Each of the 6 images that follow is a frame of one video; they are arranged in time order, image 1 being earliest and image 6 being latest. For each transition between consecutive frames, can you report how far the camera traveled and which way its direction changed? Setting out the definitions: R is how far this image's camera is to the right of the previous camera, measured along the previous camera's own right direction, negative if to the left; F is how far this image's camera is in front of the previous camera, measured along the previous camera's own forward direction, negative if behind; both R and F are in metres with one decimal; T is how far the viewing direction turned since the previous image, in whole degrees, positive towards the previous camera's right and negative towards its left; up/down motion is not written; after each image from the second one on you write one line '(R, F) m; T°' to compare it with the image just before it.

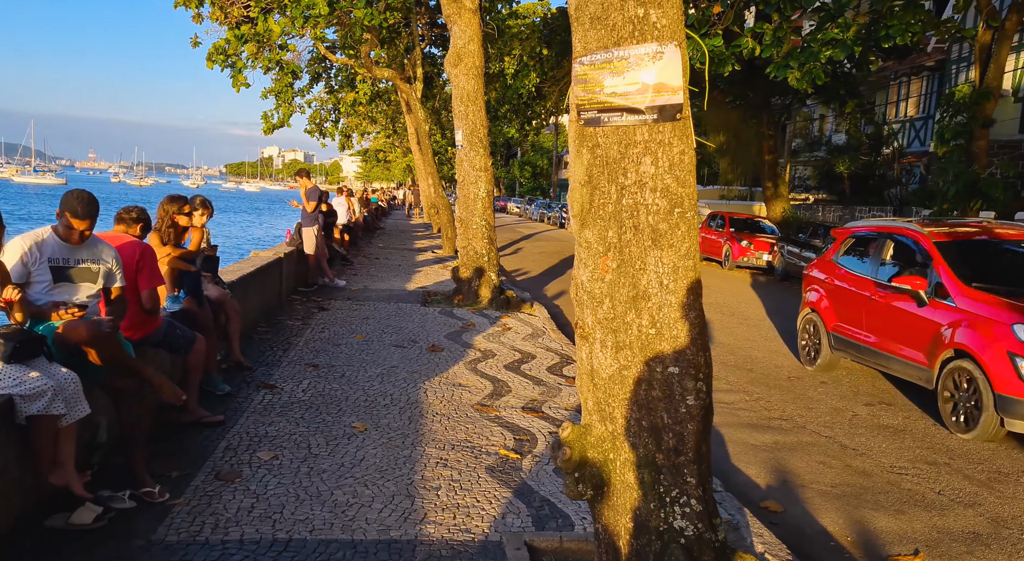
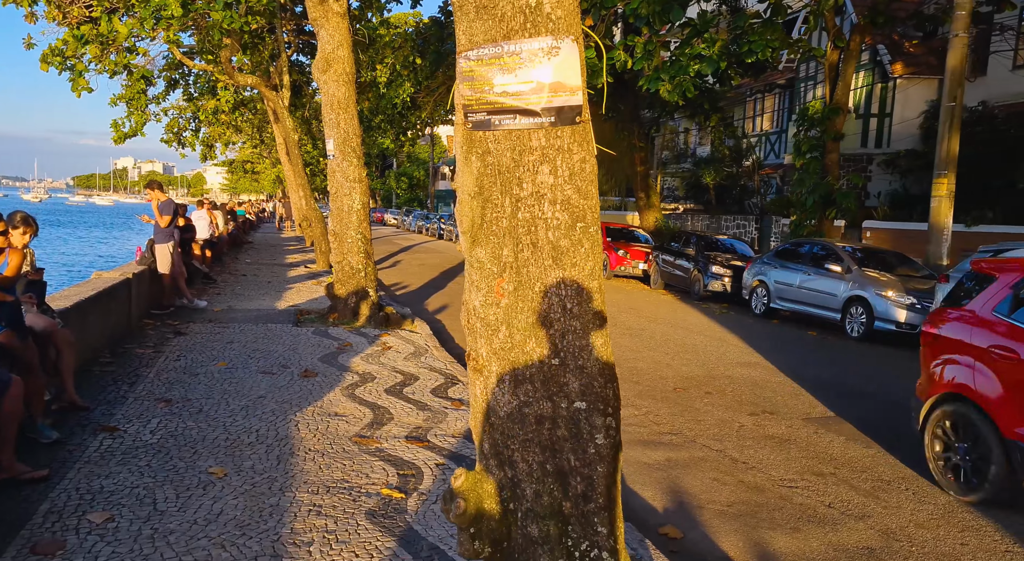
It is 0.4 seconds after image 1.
(0.0, +0.4) m; +10°
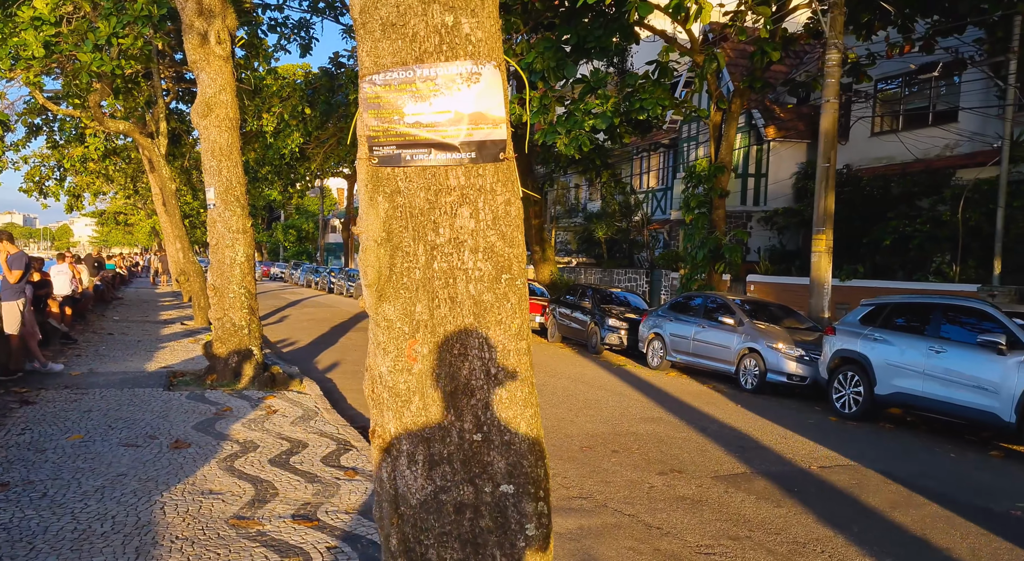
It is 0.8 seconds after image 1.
(-0.1, +0.3) m; +9°
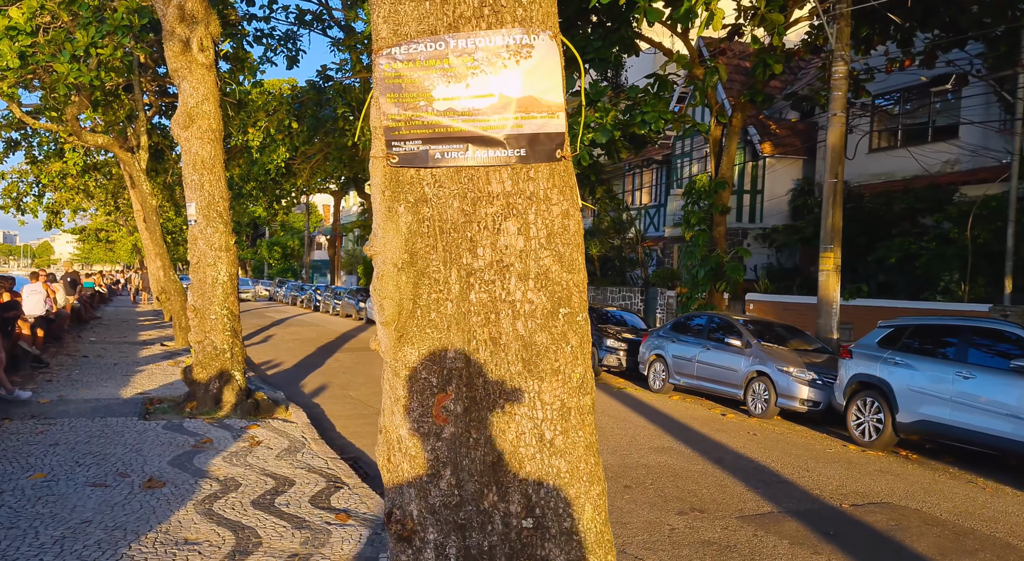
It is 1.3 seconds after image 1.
(-0.2, +0.5) m; +1°
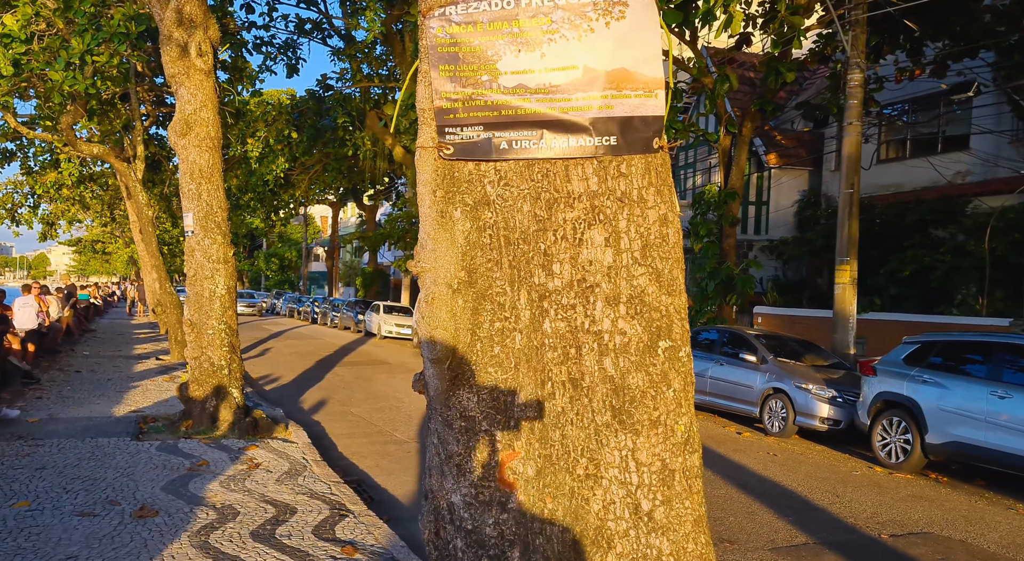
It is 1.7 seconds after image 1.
(-0.2, +0.3) m; 0°
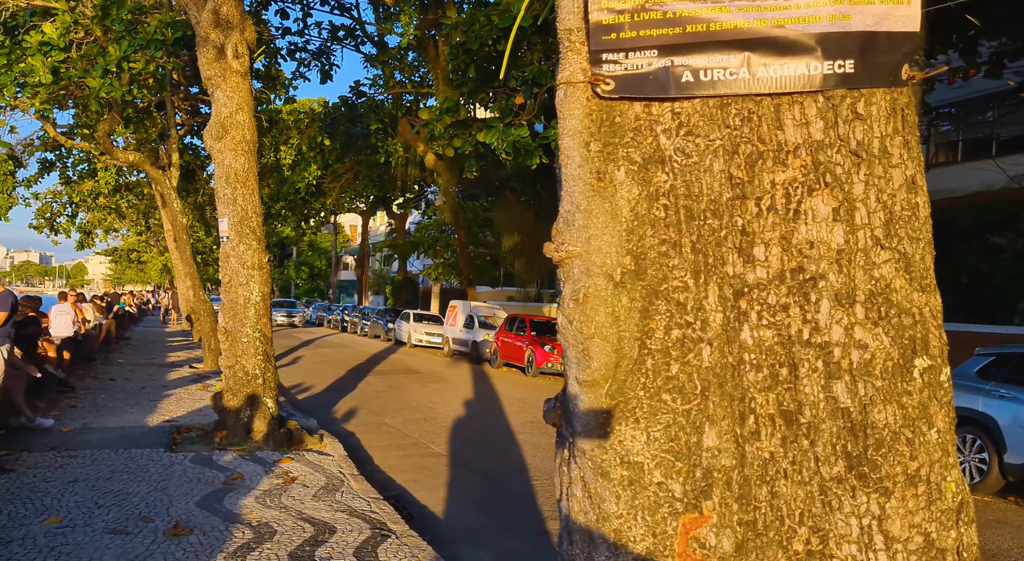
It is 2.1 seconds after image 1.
(-0.2, +0.4) m; -2°
